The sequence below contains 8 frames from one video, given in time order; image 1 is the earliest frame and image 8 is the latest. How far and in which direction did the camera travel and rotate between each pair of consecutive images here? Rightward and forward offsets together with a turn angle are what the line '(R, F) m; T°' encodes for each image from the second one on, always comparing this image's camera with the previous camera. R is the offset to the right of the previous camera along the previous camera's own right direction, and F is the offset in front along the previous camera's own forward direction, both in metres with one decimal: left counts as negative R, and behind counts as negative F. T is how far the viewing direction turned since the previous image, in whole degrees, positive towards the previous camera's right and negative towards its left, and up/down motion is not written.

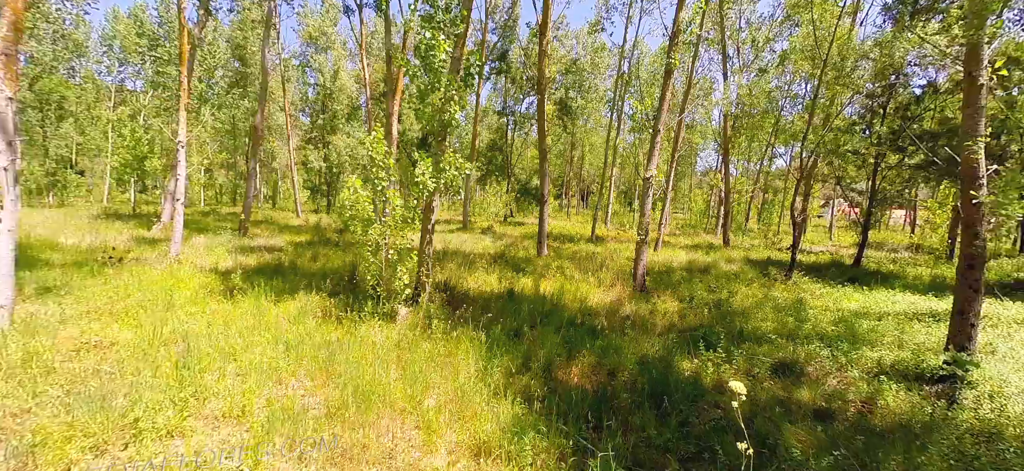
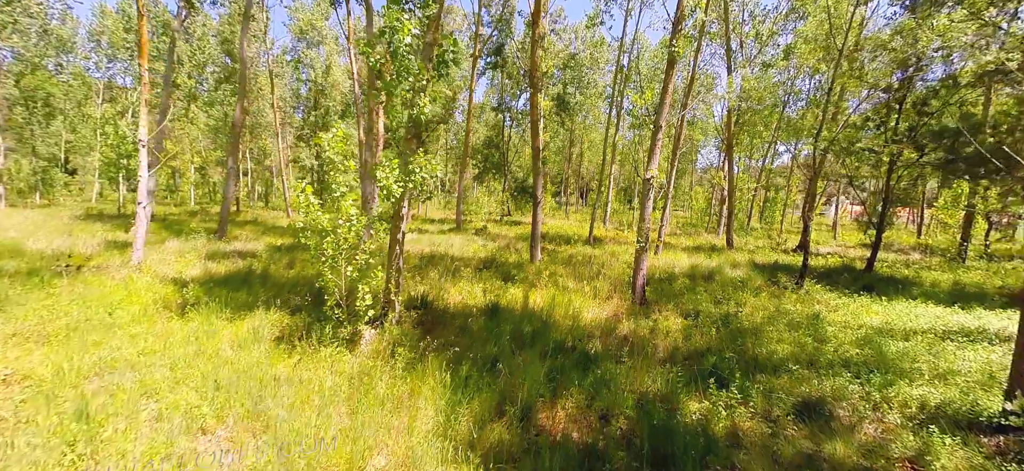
(+0.2, +0.7) m; 0°
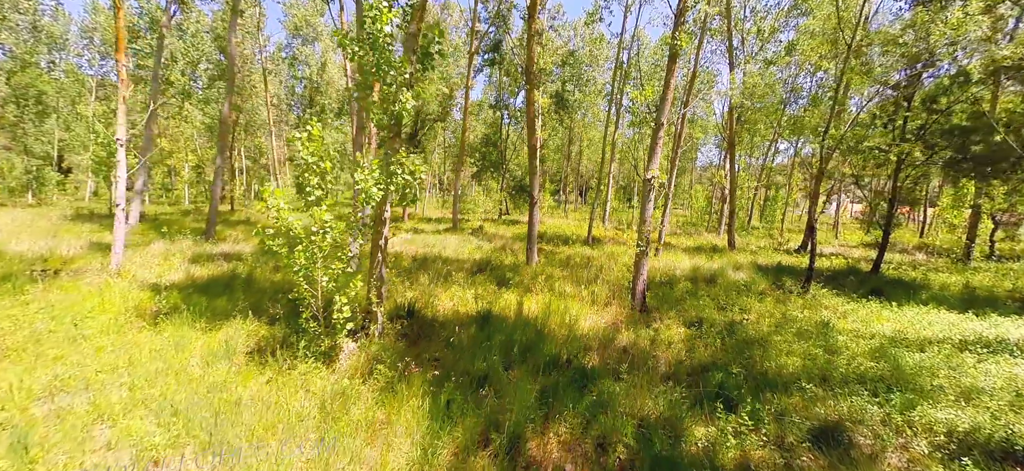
(+0.1, +0.4) m; 0°
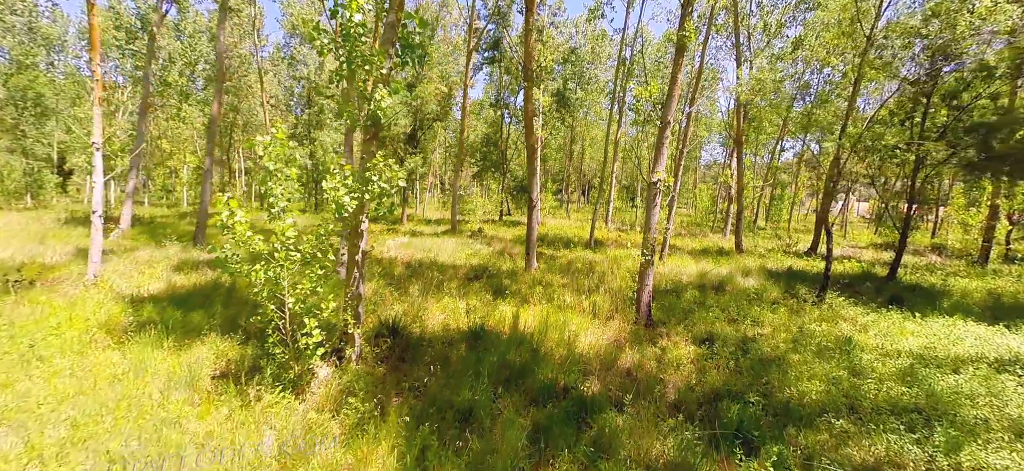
(+0.1, +0.5) m; 0°
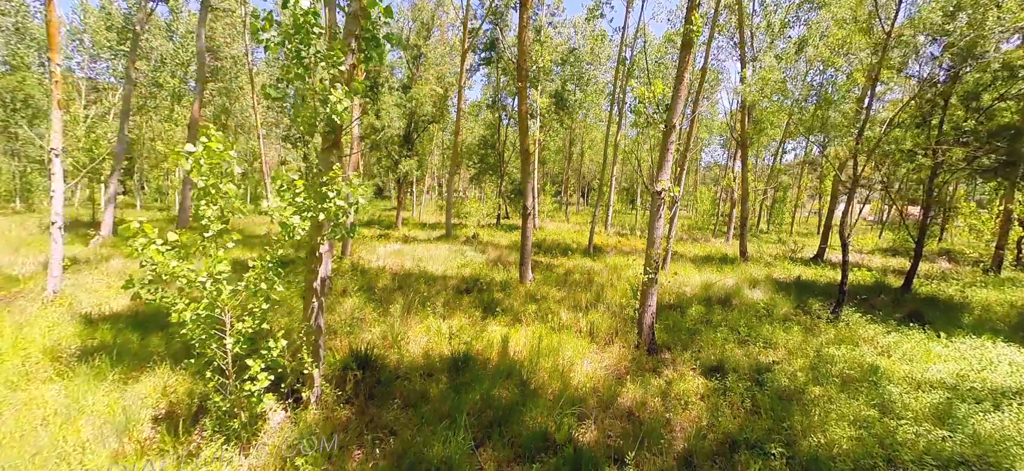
(+0.1, +0.6) m; 0°
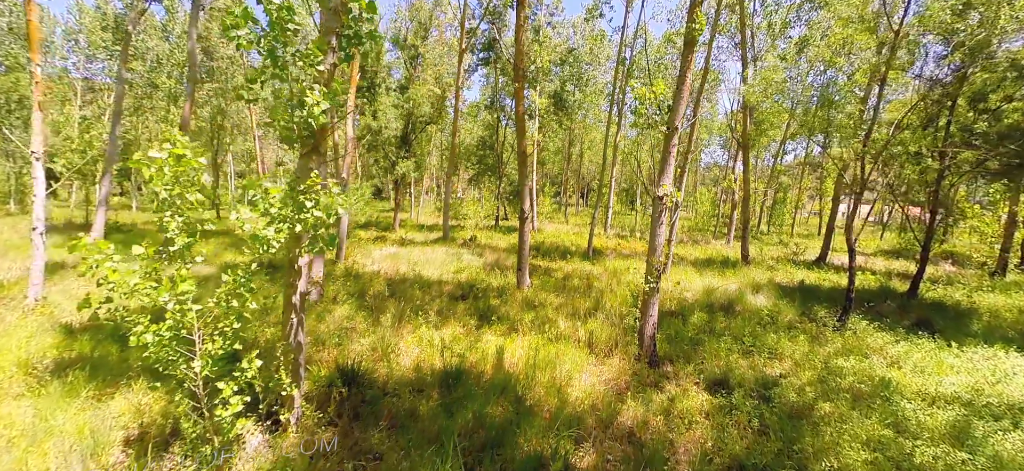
(+0.1, +0.2) m; 0°
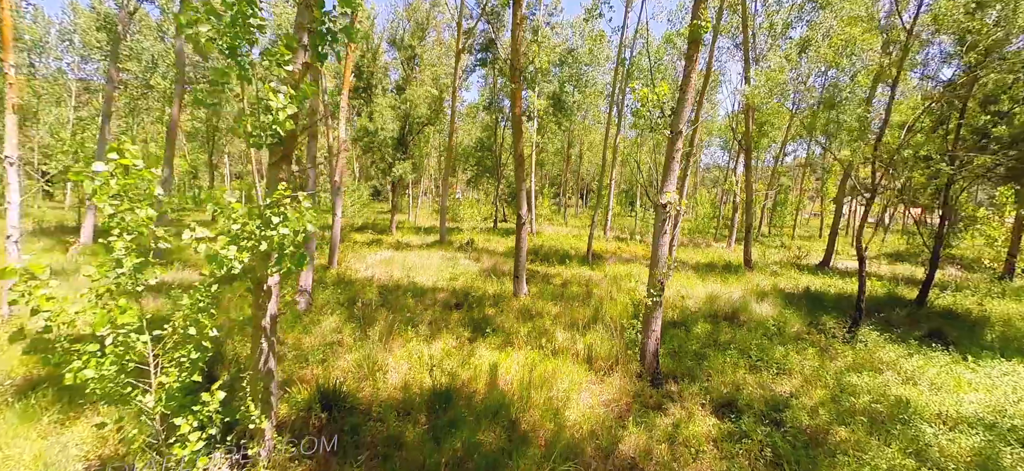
(+0.1, +0.3) m; 0°
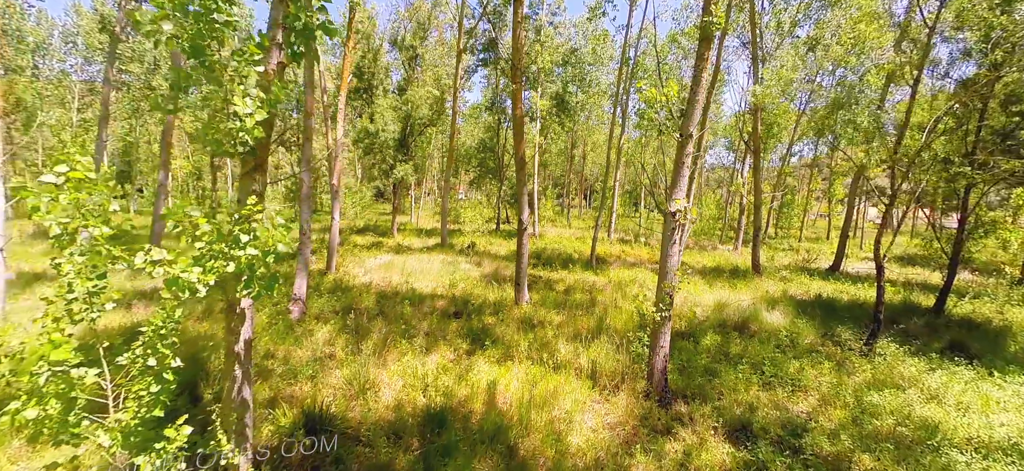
(0.0, +0.3) m; 0°
